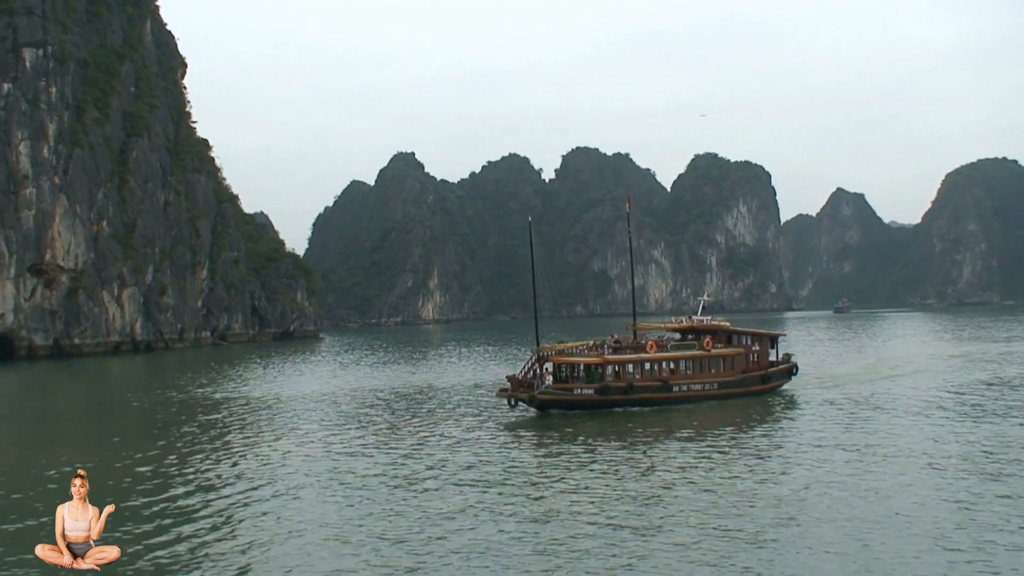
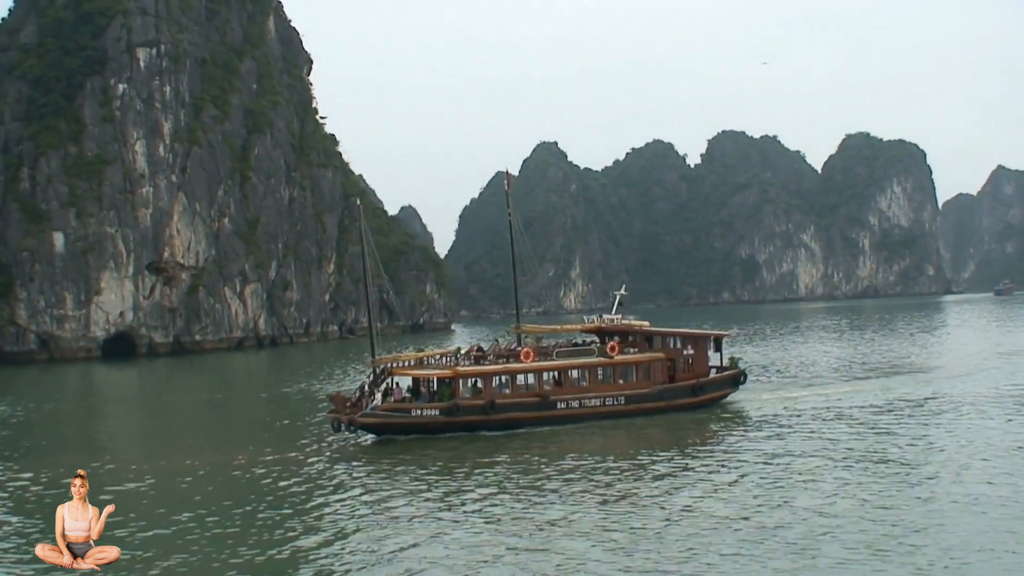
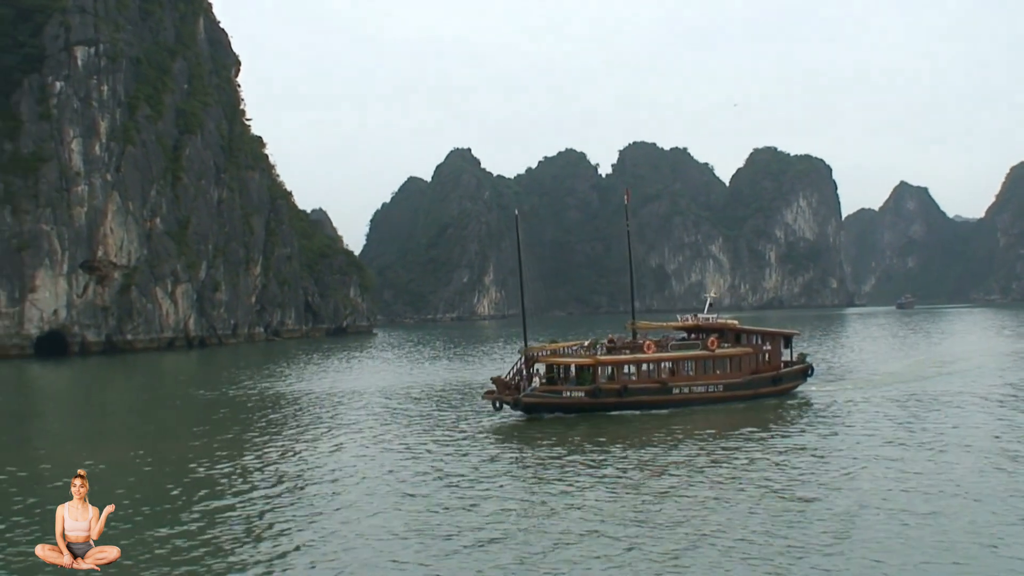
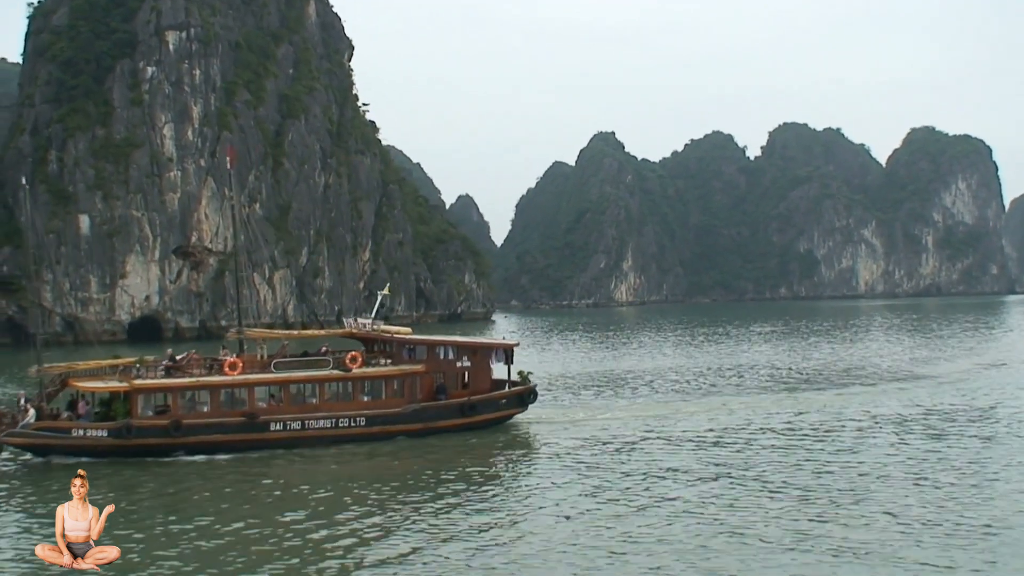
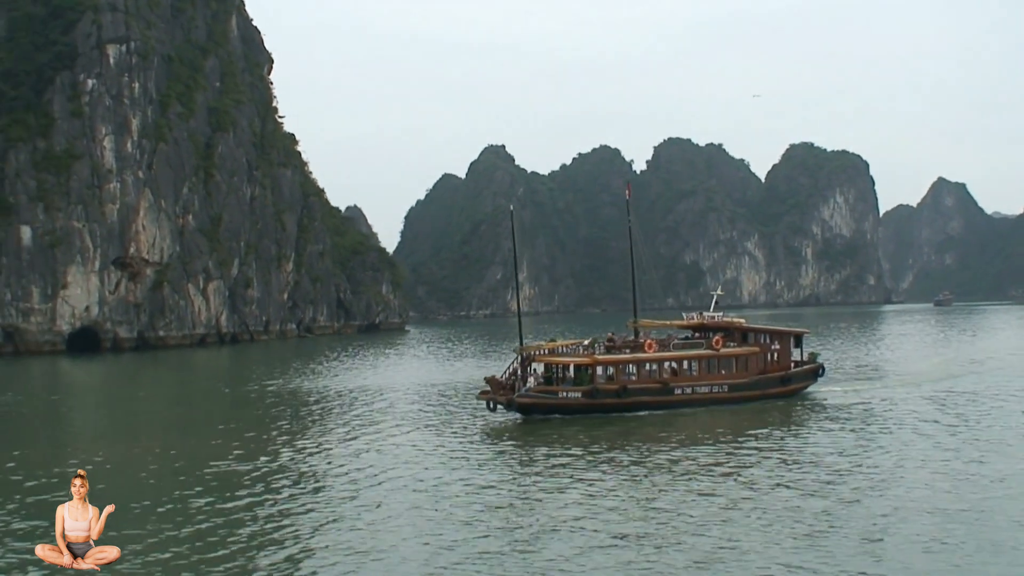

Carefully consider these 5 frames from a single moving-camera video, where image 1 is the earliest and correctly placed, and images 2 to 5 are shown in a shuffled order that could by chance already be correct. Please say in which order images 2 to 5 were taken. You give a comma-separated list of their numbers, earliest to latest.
3, 5, 2, 4
